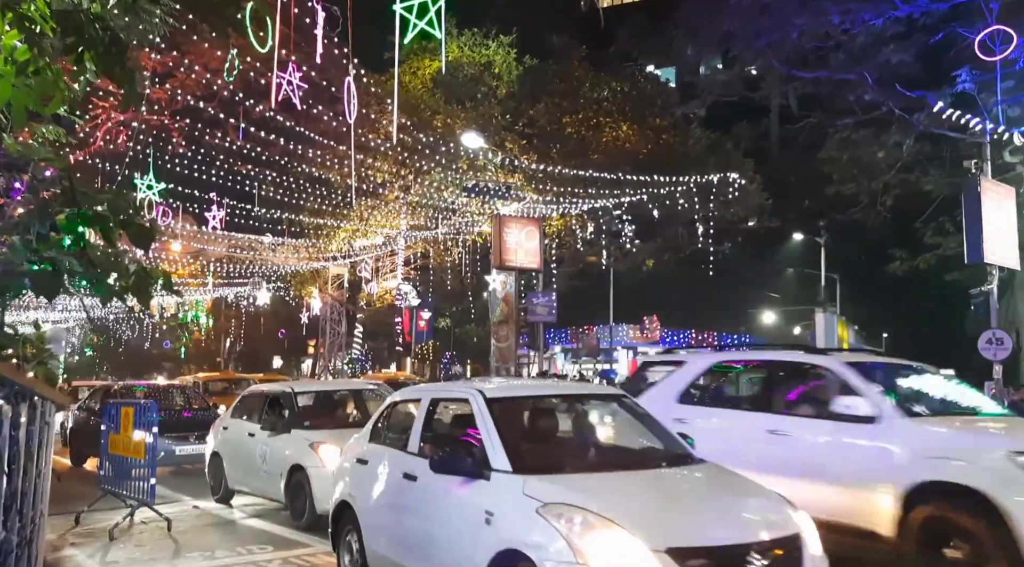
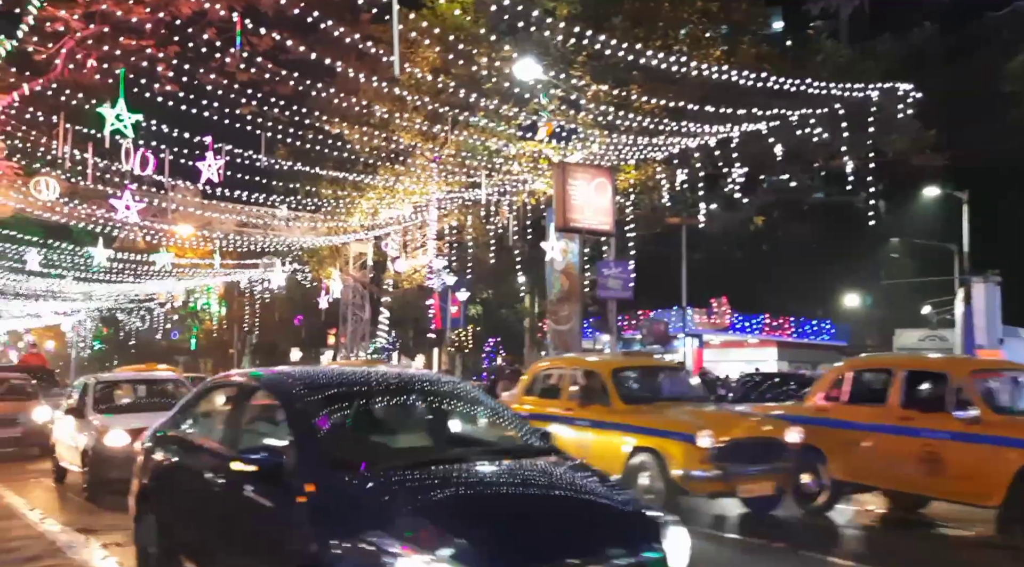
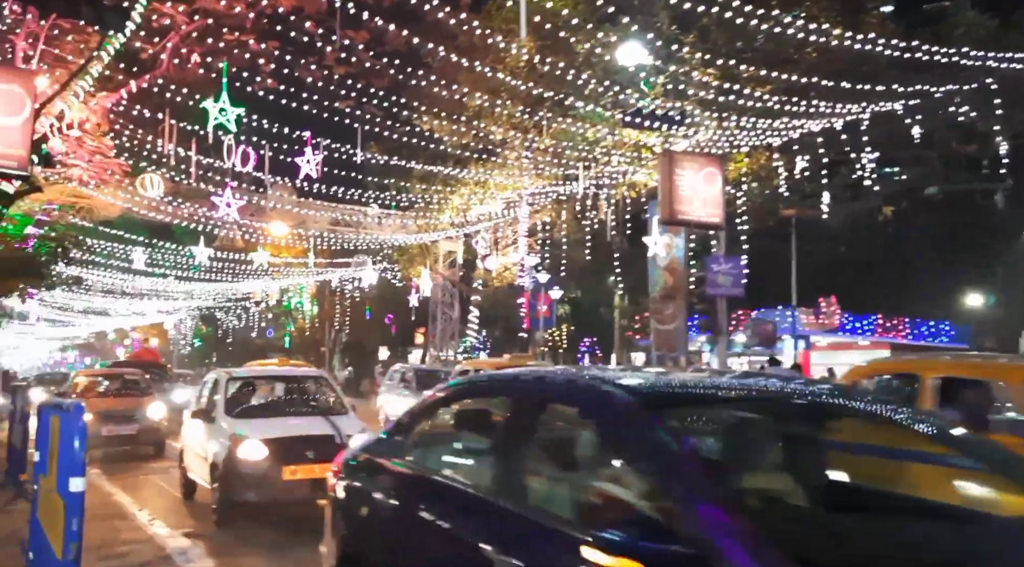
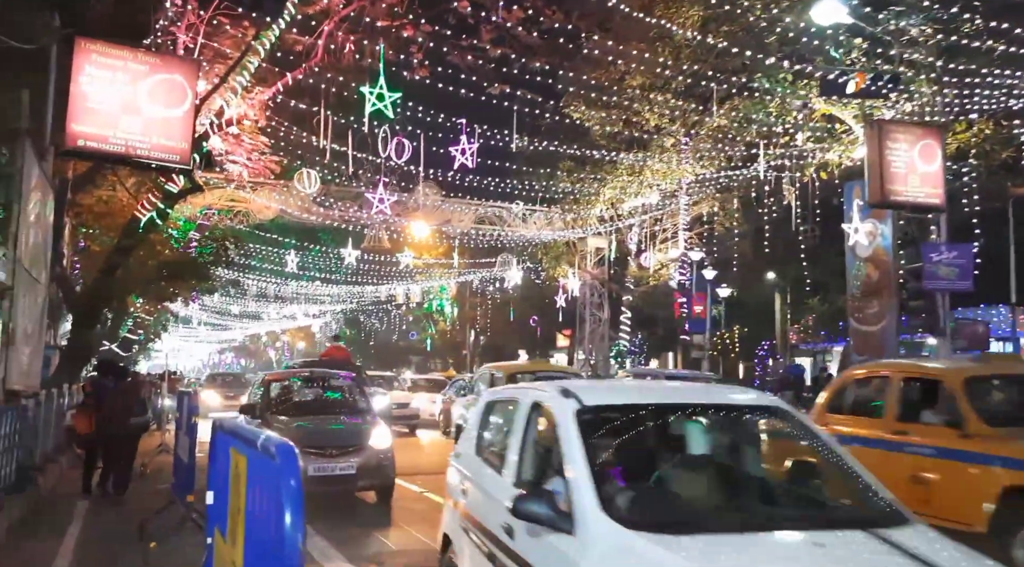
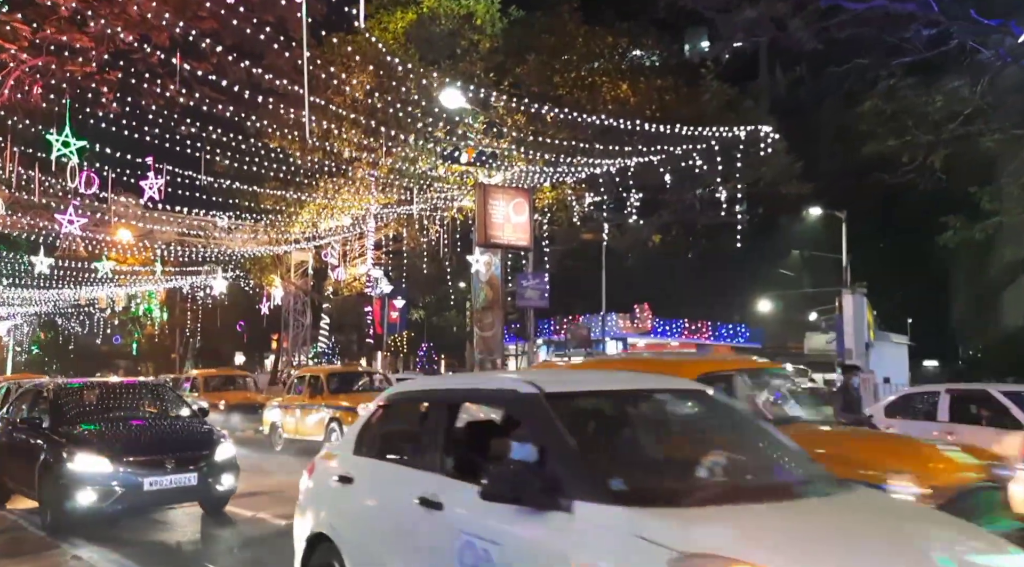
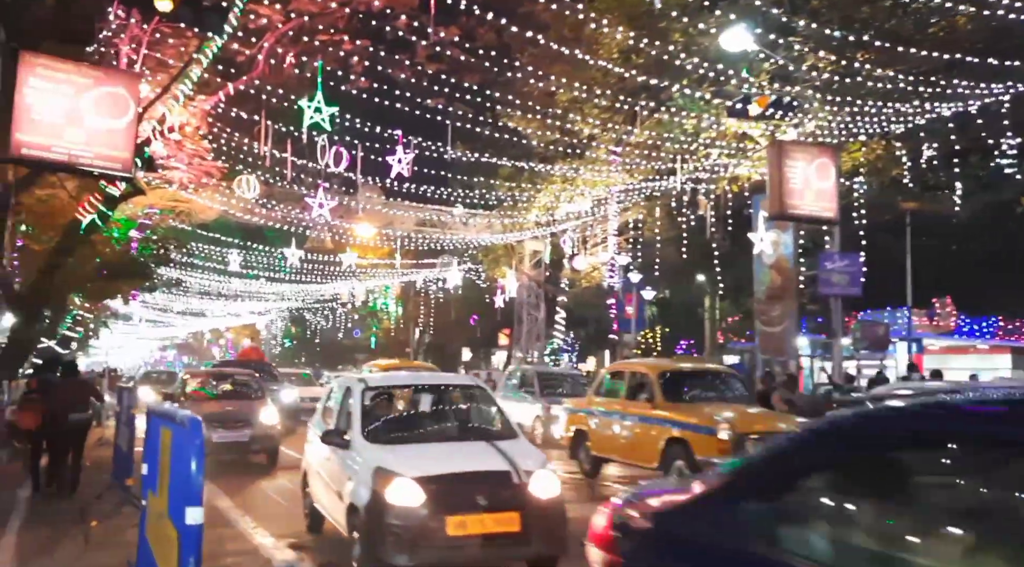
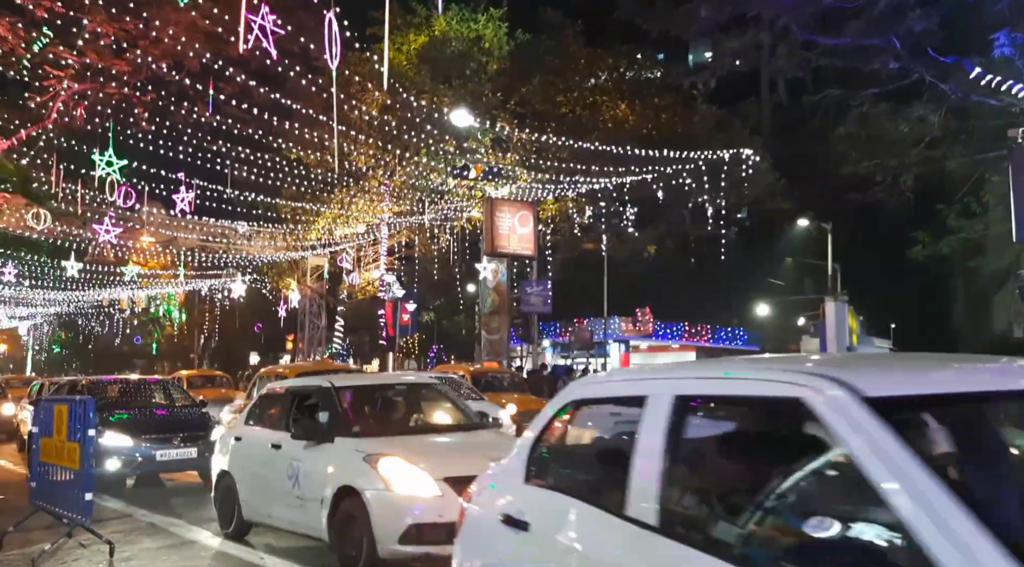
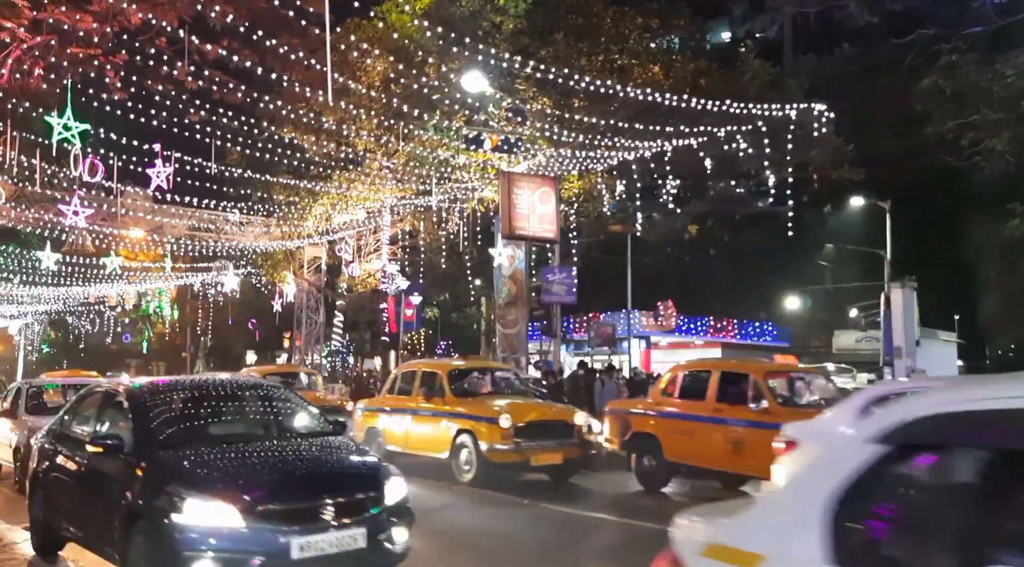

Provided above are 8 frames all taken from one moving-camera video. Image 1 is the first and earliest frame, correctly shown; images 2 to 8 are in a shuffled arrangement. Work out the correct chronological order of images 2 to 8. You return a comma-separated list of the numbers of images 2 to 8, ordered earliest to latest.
7, 5, 8, 2, 3, 6, 4
